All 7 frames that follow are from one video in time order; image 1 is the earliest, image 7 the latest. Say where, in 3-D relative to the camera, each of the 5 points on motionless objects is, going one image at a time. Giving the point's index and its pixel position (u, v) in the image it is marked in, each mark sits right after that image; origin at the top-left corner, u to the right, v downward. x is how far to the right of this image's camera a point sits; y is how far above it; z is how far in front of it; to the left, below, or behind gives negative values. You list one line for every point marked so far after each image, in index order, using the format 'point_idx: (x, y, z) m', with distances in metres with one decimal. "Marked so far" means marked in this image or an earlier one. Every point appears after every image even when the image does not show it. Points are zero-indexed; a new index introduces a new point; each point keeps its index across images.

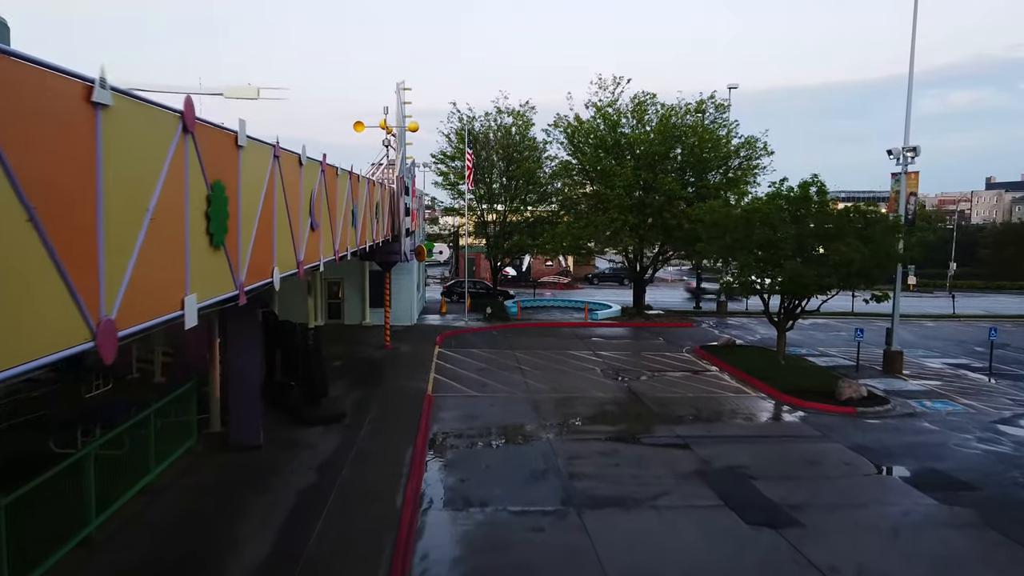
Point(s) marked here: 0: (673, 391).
0: (+3.3, -2.1, +17.2) m
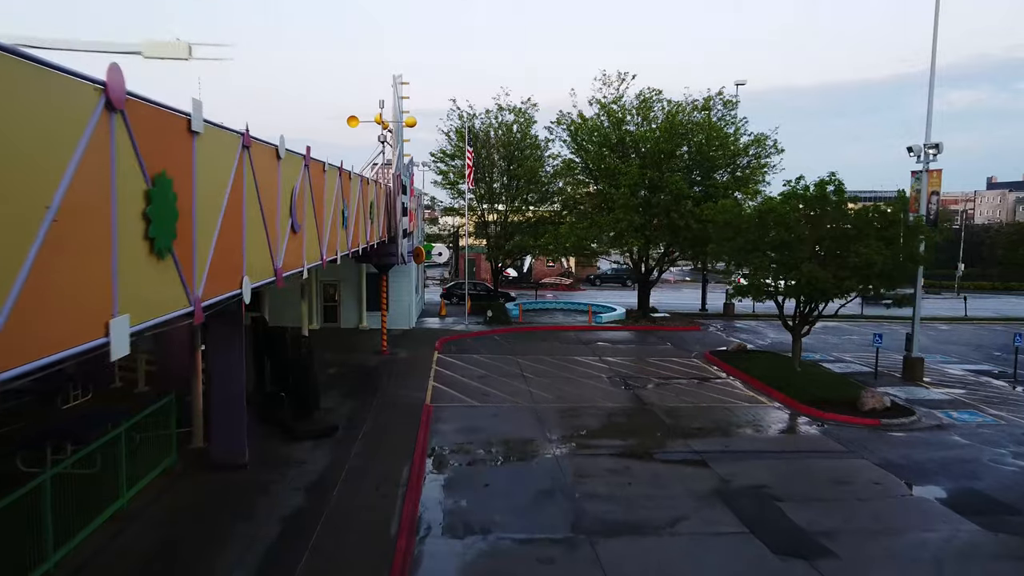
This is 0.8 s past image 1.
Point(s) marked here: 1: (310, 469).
0: (+3.4, -2.2, +16.3) m
1: (-2.7, -2.4, +11.1) m
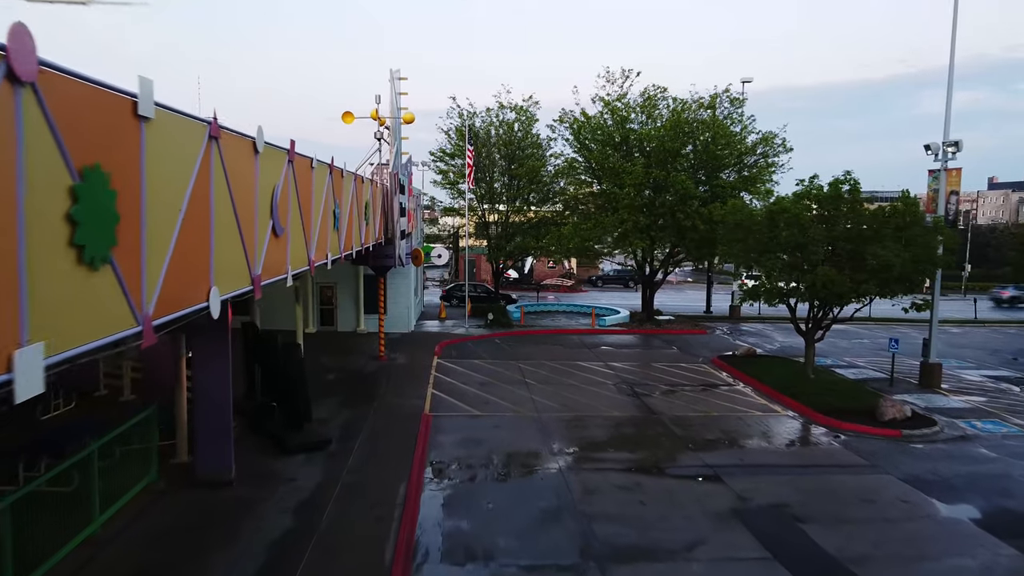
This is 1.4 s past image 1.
0: (+3.4, -2.2, +15.7) m
1: (-2.6, -2.5, +10.5) m
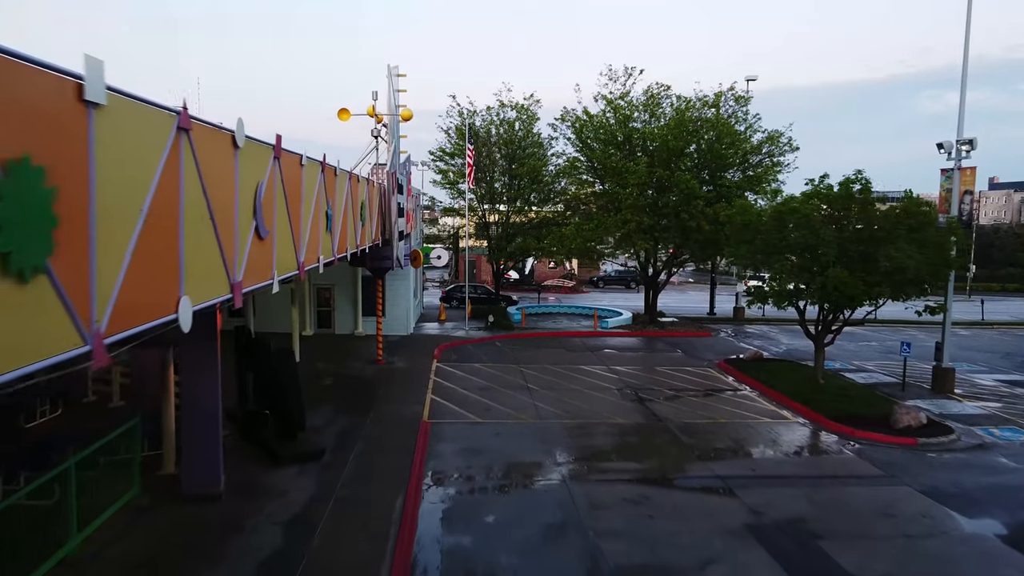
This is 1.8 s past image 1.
0: (+3.4, -2.3, +15.2) m
1: (-2.6, -2.5, +10.0) m
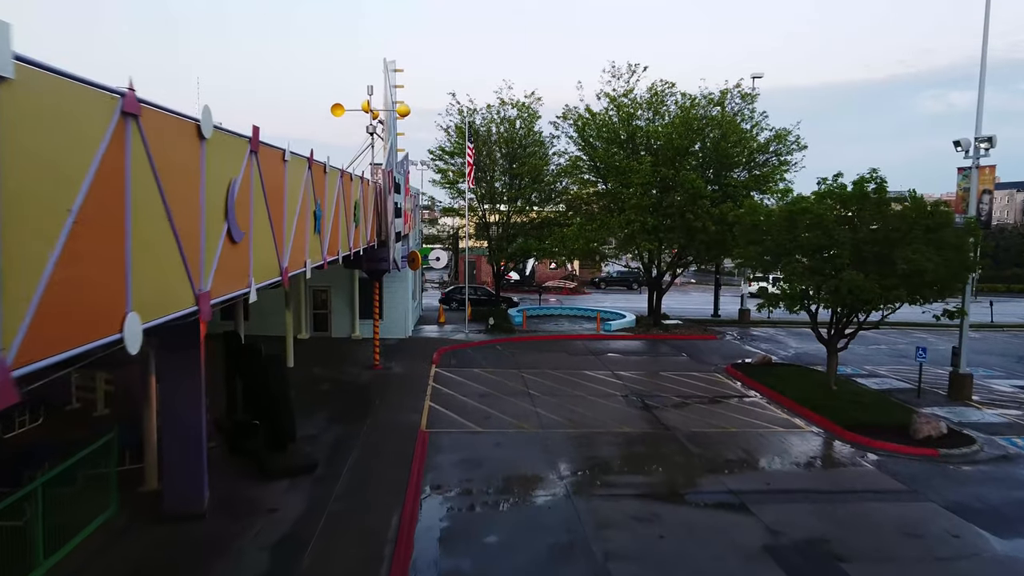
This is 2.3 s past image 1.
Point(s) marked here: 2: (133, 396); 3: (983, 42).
0: (+3.5, -2.4, +14.6) m
1: (-2.6, -2.6, +9.4) m
2: (-6.3, -1.8, +14.1) m
3: (+9.1, +4.8, +16.3) m
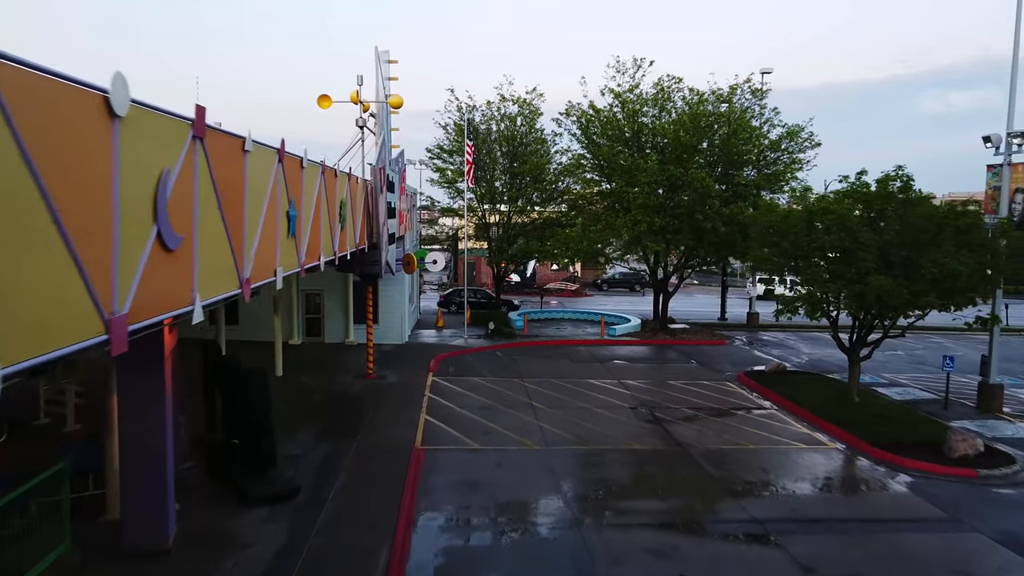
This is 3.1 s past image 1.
0: (+3.5, -2.4, +13.6) m
1: (-2.6, -2.7, +8.4) m
2: (-6.3, -1.9, +13.1) m
3: (+9.2, +4.7, +15.3) m
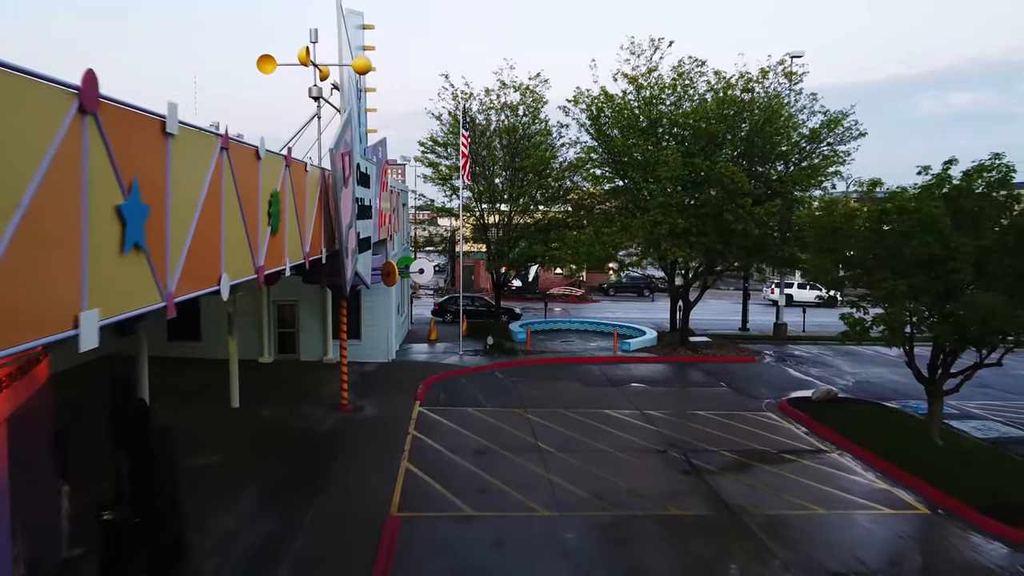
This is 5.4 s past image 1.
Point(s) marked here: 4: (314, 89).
0: (+3.5, -2.7, +10.8) m
1: (-2.5, -2.9, +5.5) m
2: (-6.3, -2.1, +10.2) m
3: (+9.2, +4.4, +12.5) m
4: (-2.3, +2.4, +10.2) m
